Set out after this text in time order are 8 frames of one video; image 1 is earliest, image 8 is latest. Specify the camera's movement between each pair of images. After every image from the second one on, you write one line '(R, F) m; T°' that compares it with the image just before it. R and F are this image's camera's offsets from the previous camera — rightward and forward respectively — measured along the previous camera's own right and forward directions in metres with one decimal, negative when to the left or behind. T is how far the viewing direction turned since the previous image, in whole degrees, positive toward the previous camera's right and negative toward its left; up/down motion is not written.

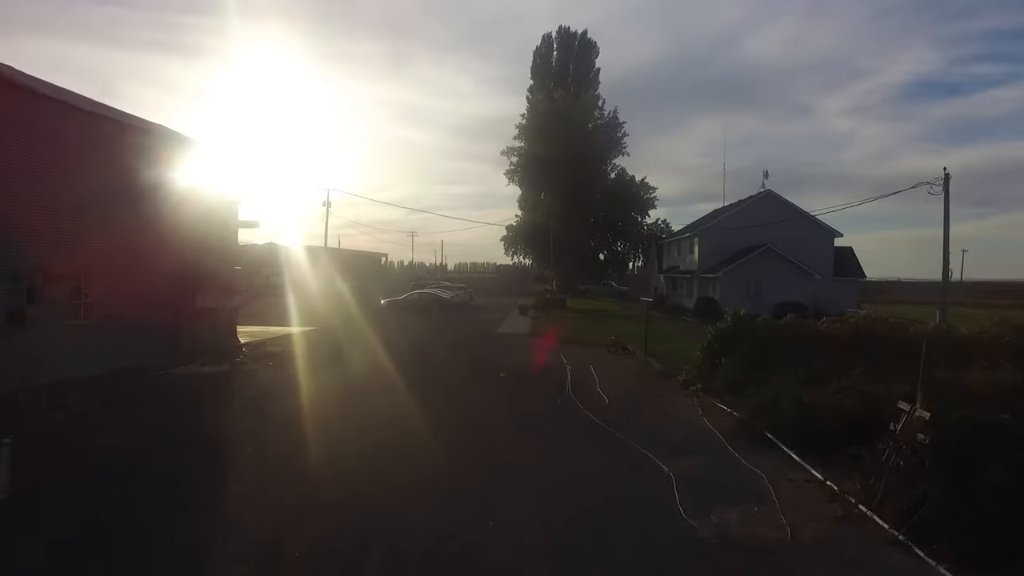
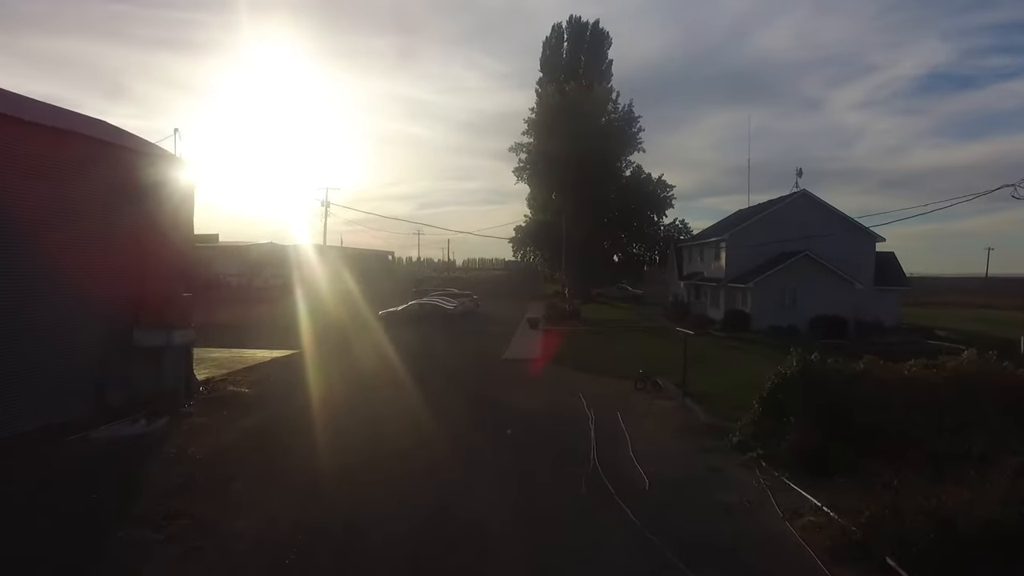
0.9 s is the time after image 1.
(0.0, +3.1) m; -1°
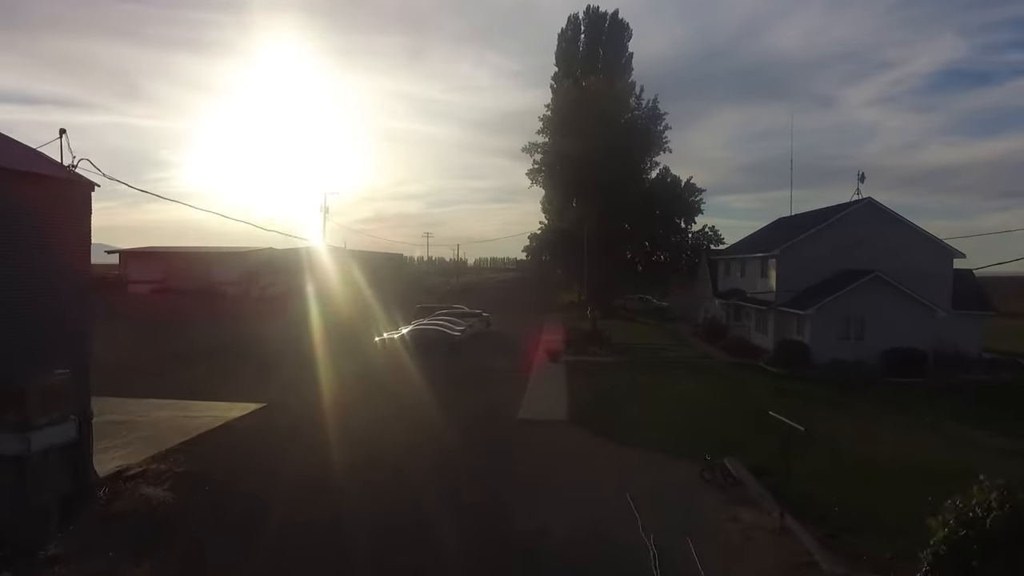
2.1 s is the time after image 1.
(-0.1, +4.4) m; -1°
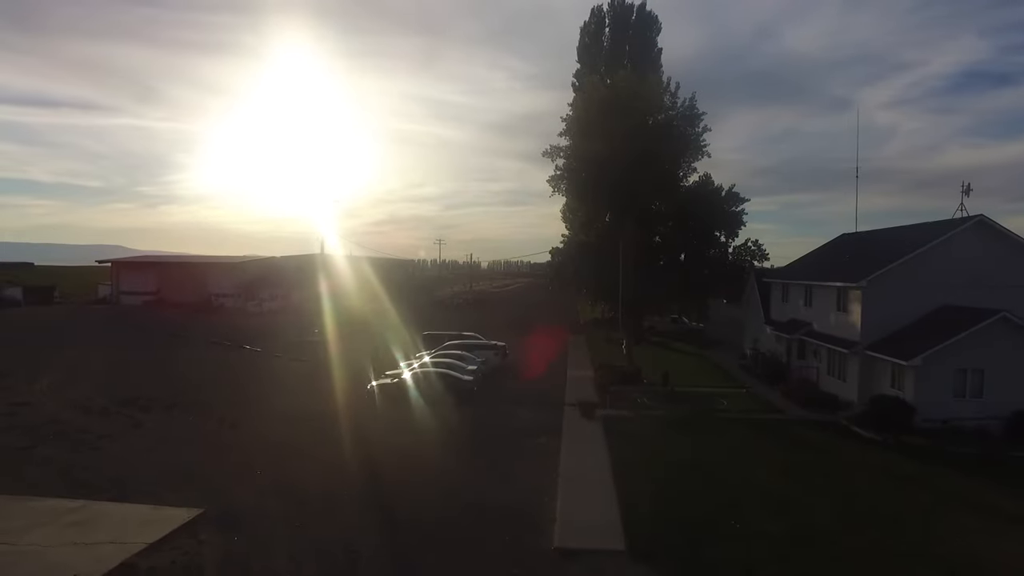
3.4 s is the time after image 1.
(-0.3, +5.1) m; -1°
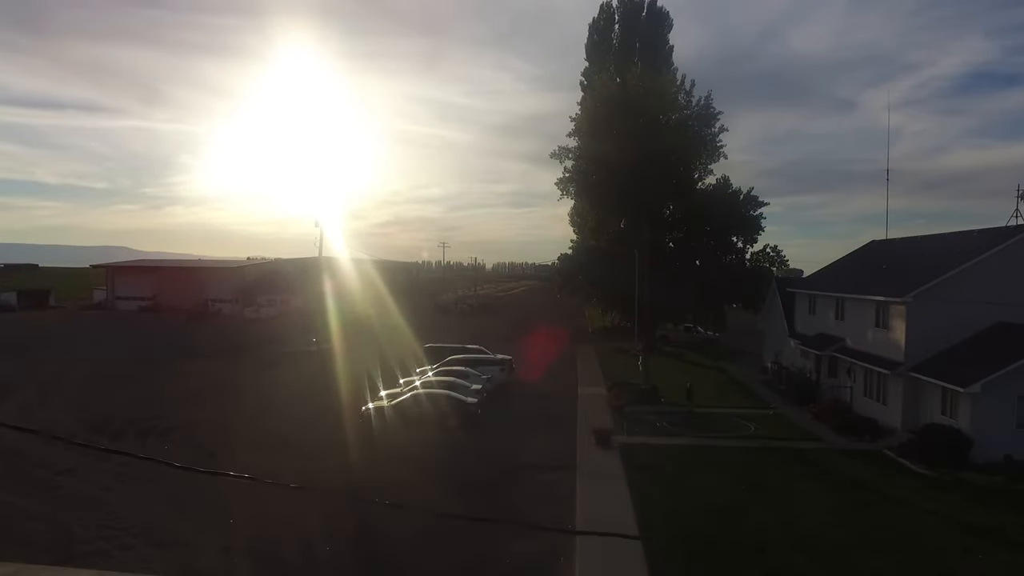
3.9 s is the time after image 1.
(-0.1, +2.1) m; 0°
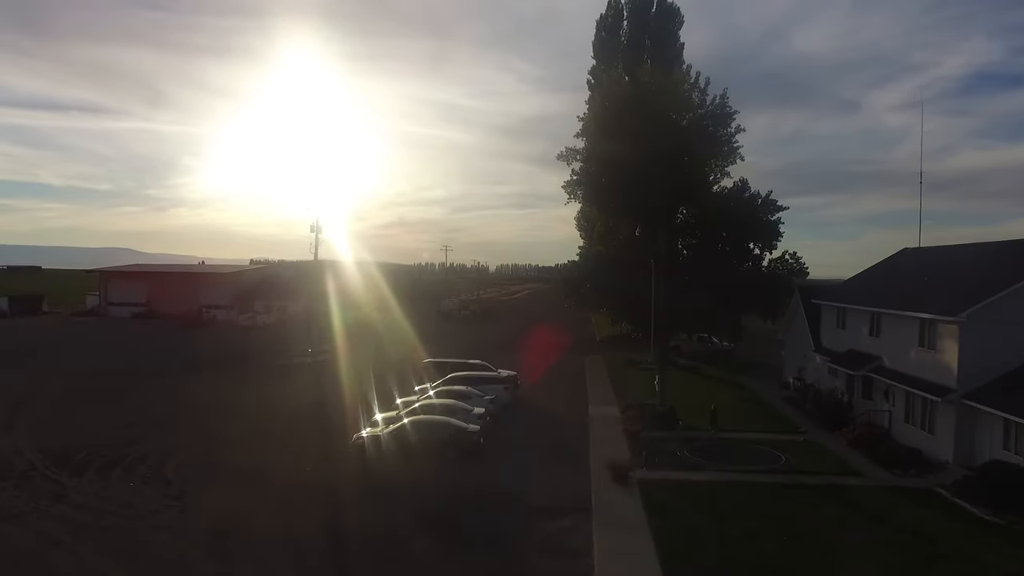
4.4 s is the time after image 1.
(-0.1, +2.1) m; 0°
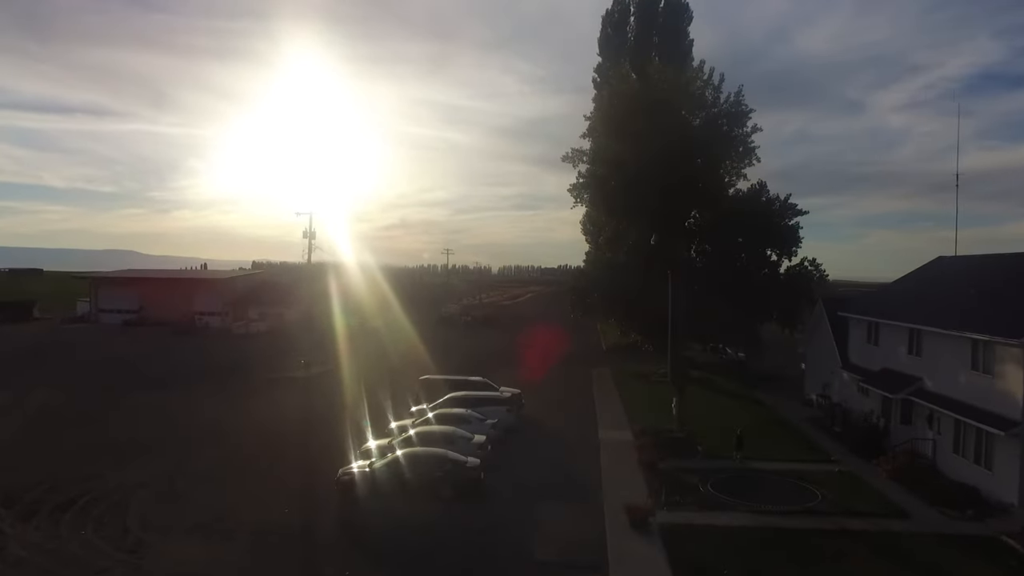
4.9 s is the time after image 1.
(0.0, +2.2) m; 0°
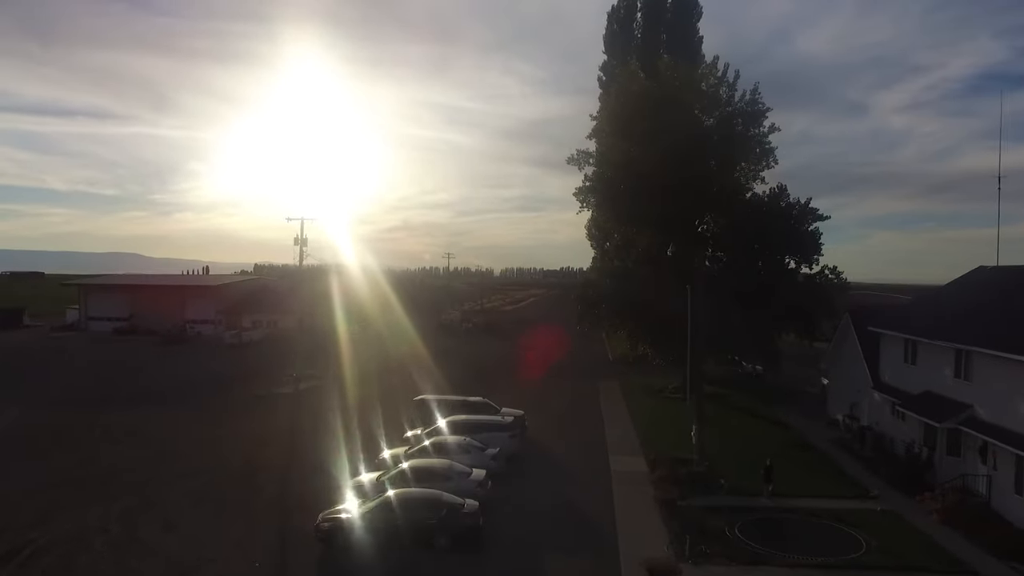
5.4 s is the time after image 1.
(0.0, +2.2) m; 0°
